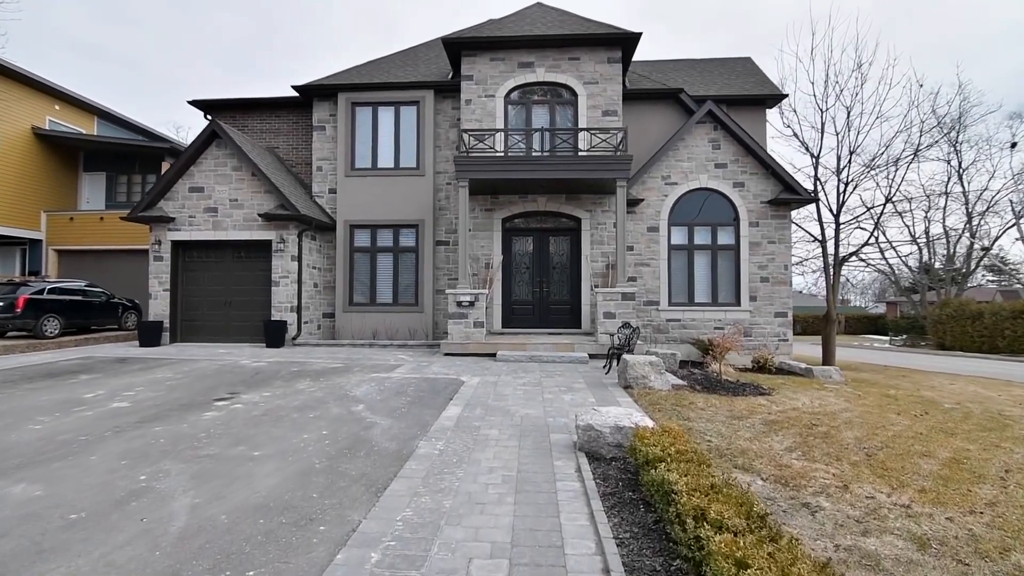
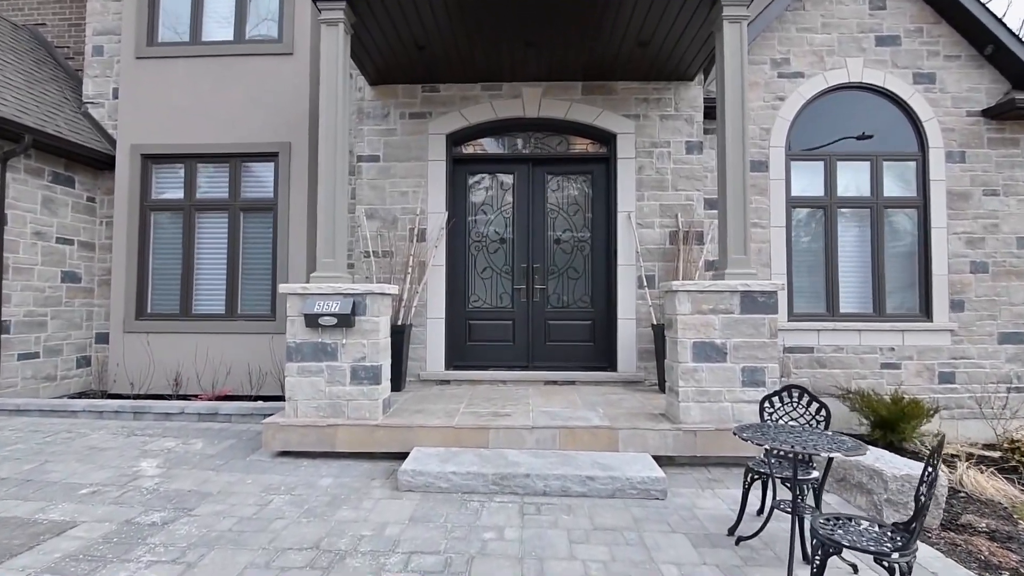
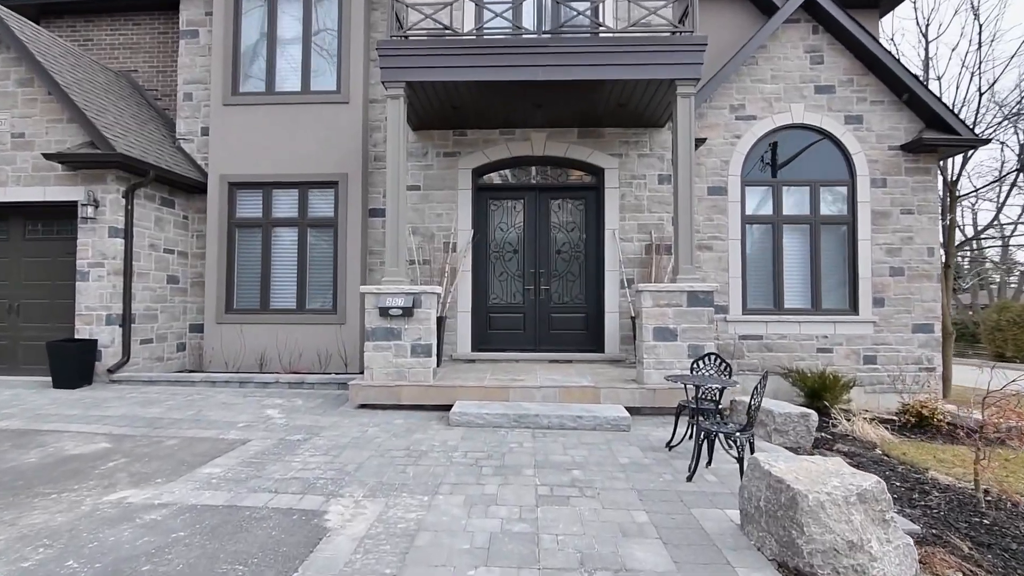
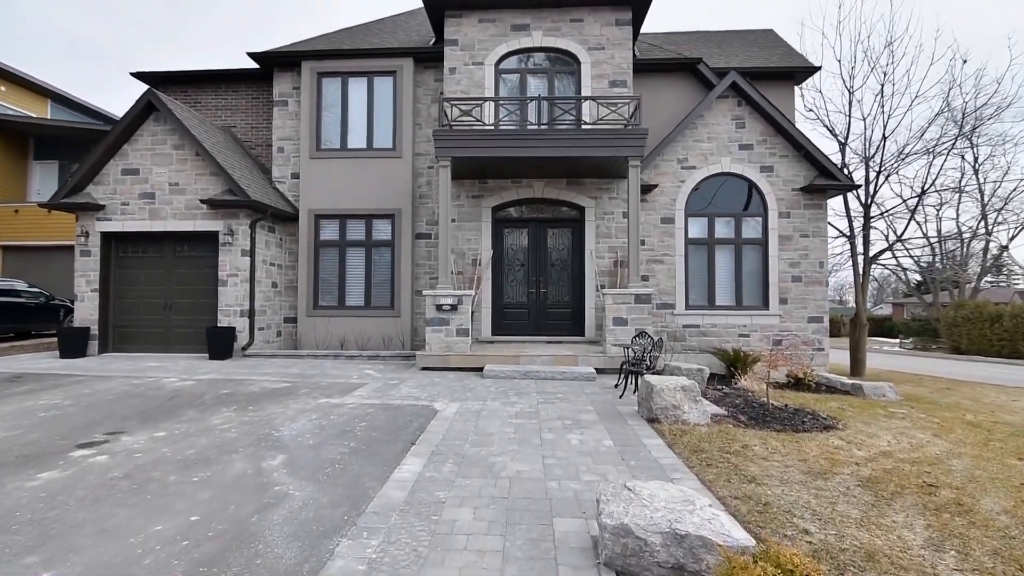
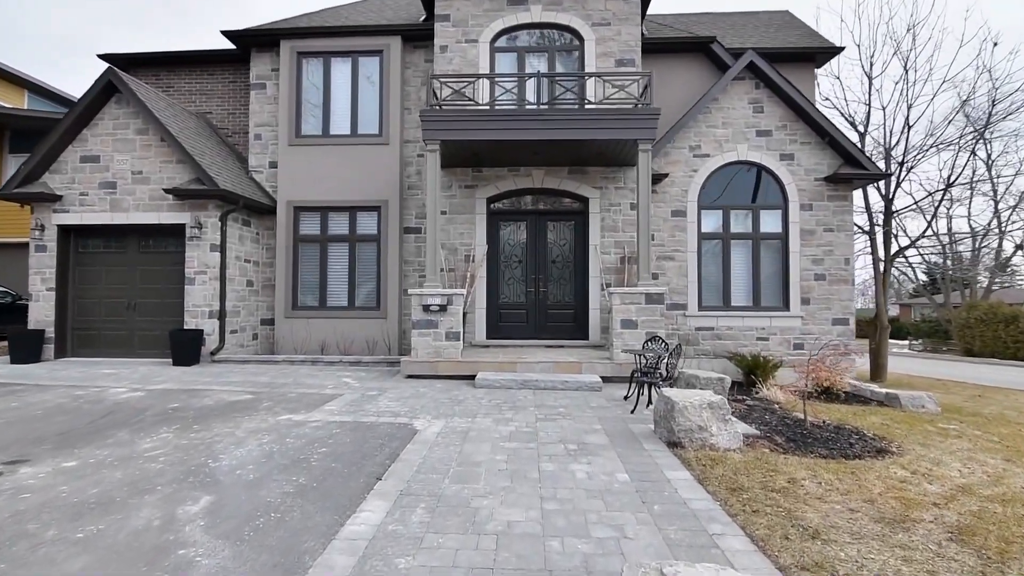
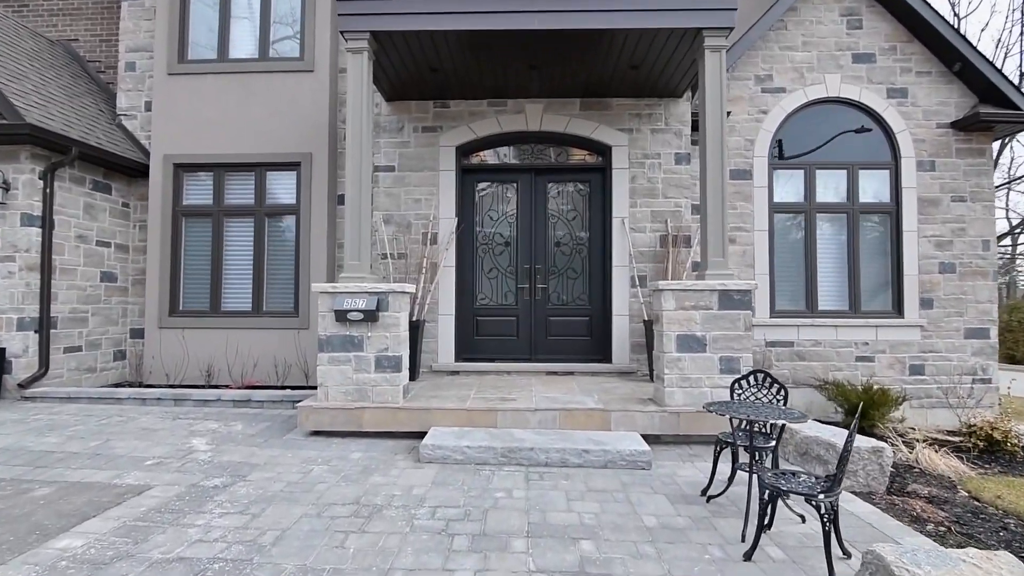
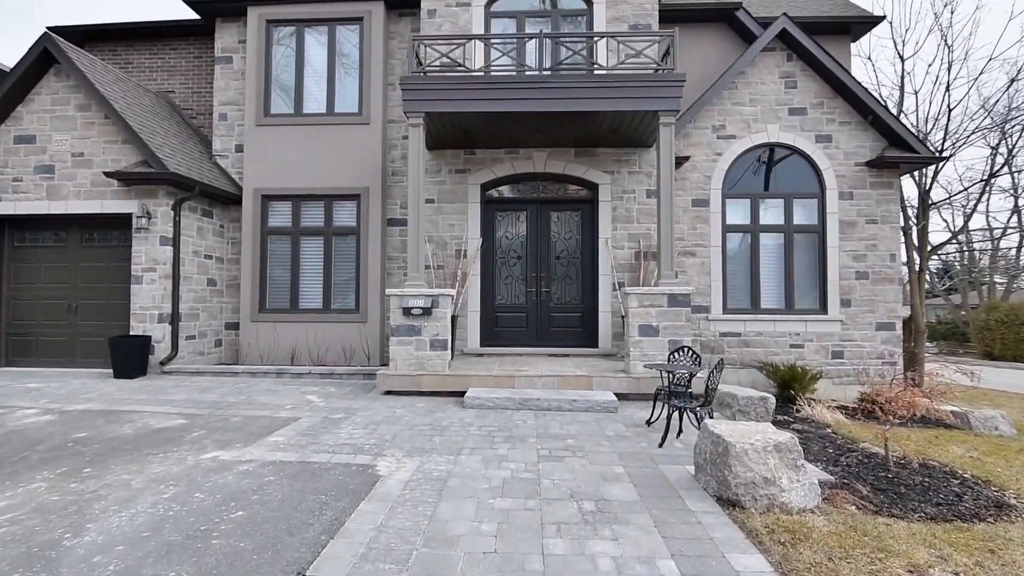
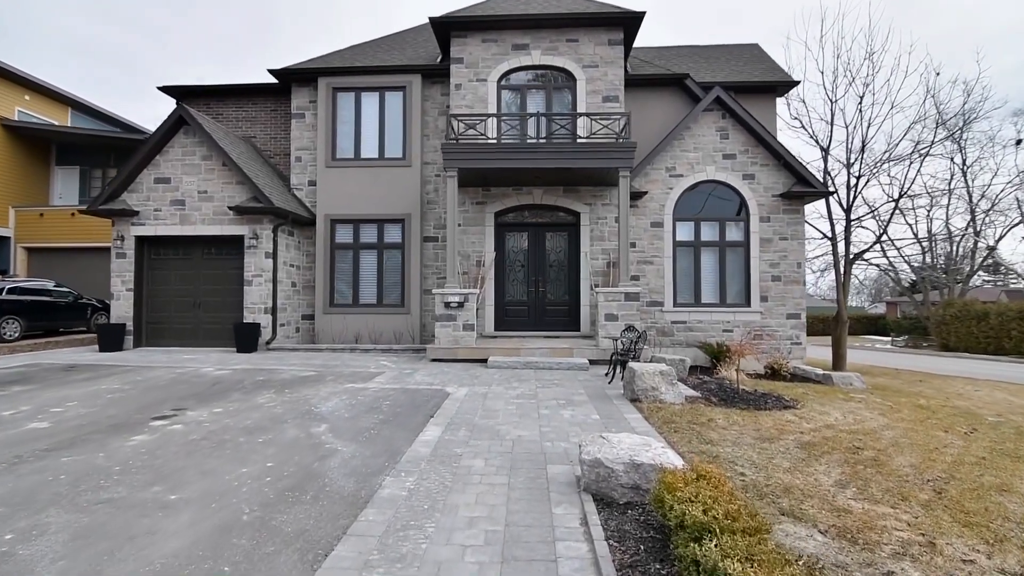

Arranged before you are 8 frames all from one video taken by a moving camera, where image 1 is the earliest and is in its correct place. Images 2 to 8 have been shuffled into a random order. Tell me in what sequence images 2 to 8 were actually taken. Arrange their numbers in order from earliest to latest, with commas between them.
8, 4, 5, 7, 3, 6, 2
